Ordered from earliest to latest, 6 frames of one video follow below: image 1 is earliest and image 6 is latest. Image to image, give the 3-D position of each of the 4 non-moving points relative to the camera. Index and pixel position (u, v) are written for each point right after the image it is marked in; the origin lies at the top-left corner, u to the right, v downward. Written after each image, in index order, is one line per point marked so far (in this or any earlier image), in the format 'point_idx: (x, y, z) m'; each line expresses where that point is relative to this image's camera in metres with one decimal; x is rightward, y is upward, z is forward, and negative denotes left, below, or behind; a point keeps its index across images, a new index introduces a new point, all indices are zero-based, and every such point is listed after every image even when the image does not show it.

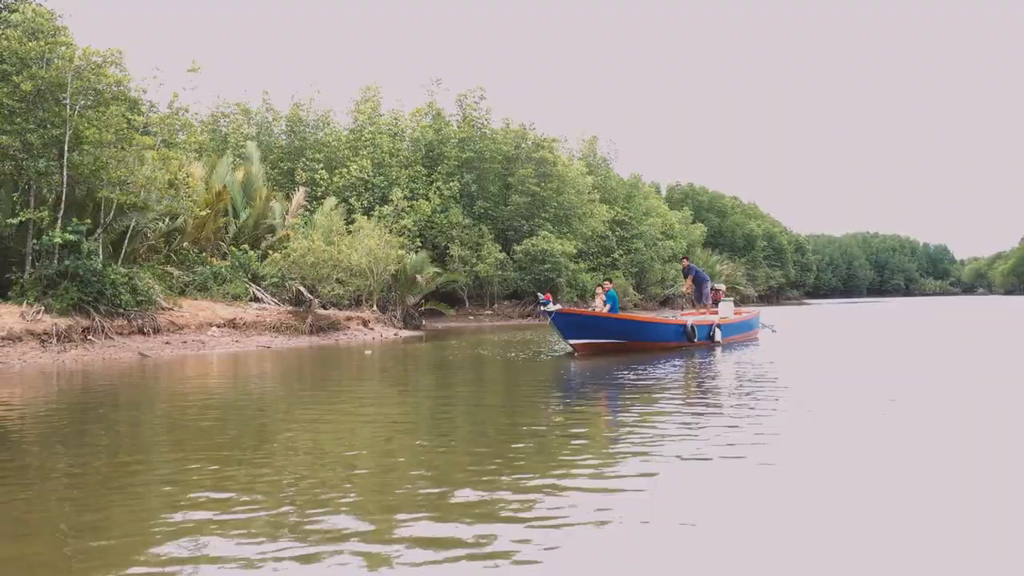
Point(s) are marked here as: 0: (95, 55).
0: (-8.2, +4.6, +16.8) m
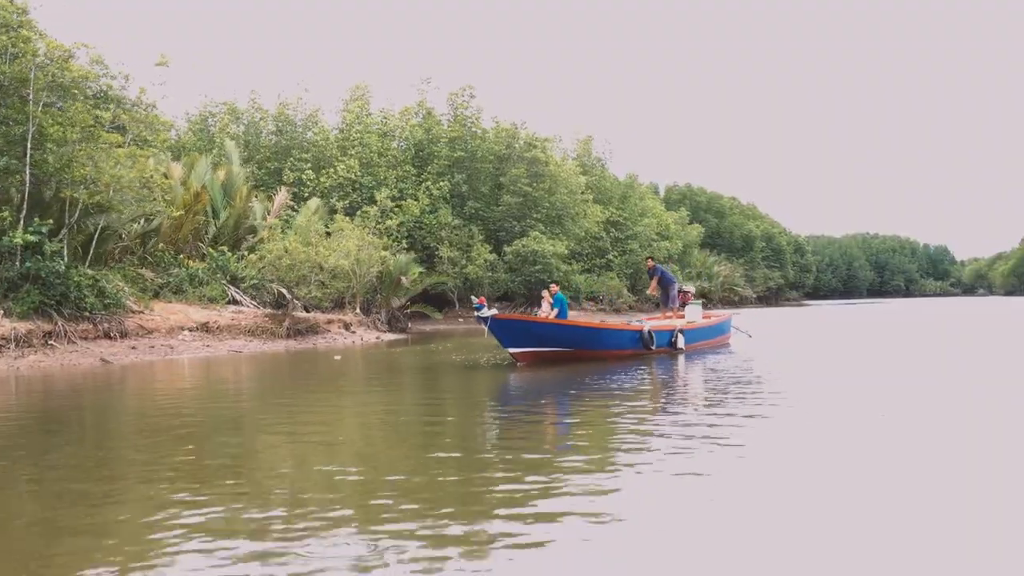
0: (-8.6, +4.5, +16.2) m
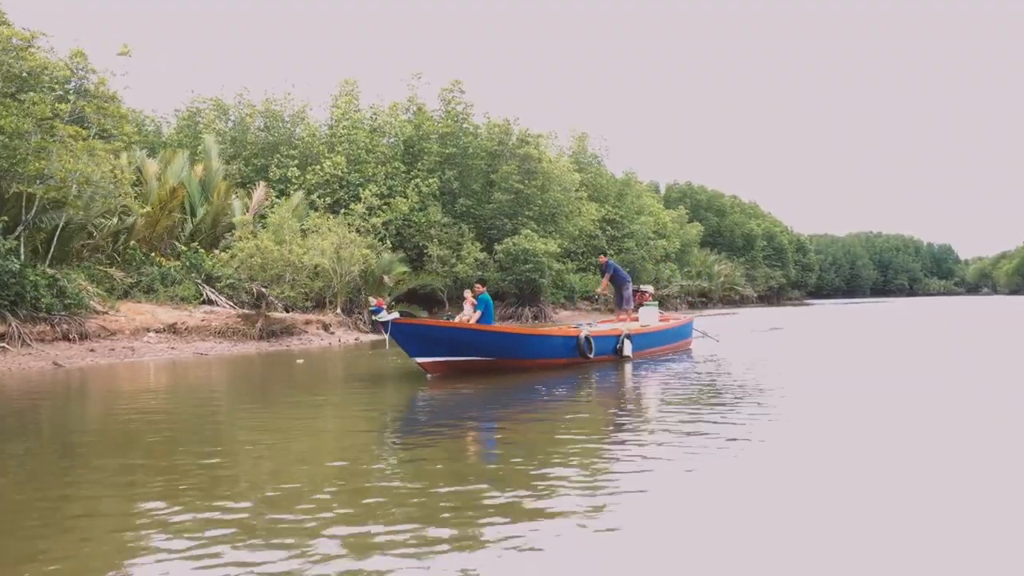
0: (-9.1, +4.5, +15.6) m
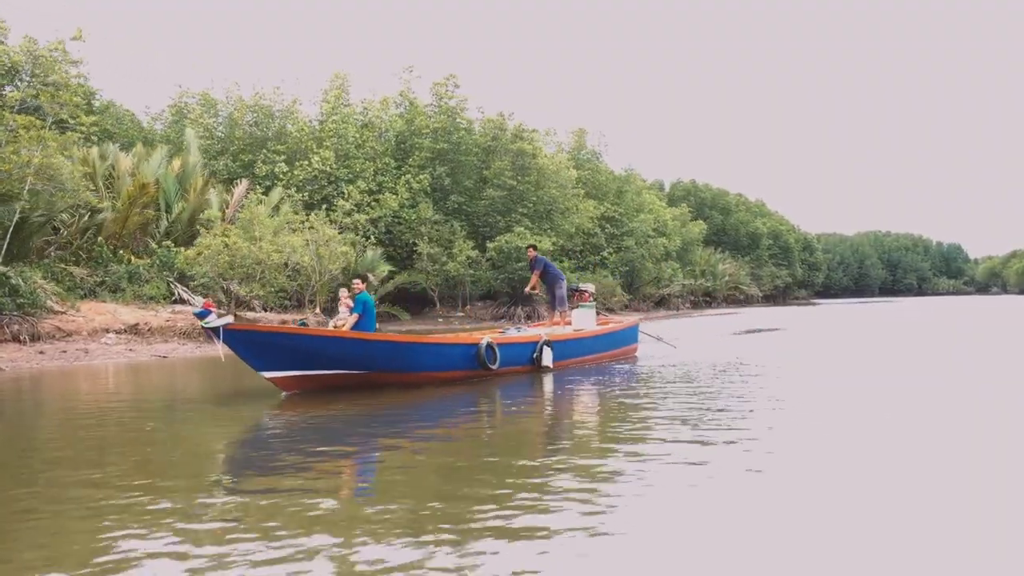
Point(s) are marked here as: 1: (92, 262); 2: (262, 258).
0: (-9.5, +4.6, +14.8) m
1: (-9.6, +0.6, +19.5) m
2: (-5.7, +0.7, +19.9) m
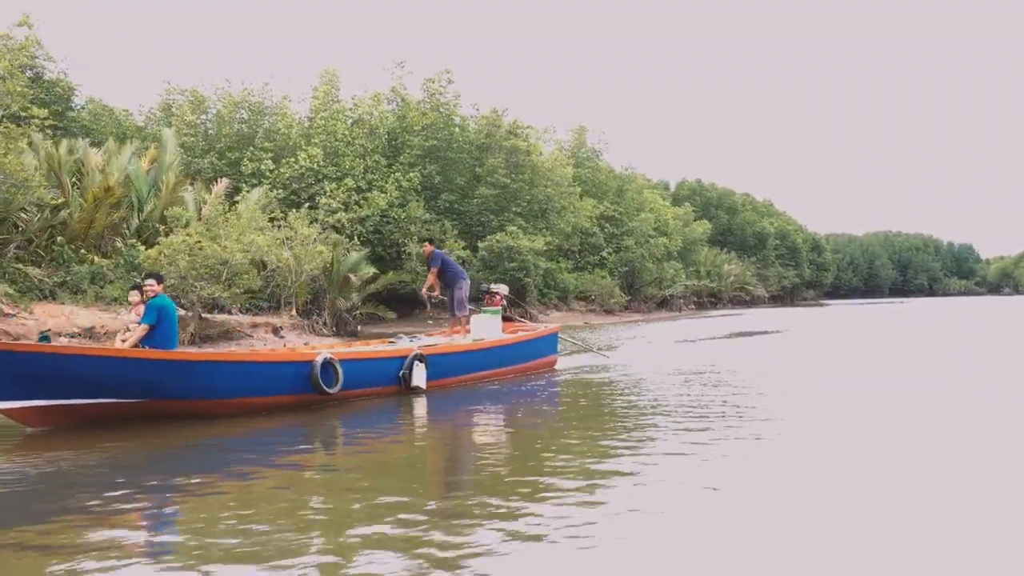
0: (-10.0, +4.5, +14.0) m
1: (-10.0, +0.6, +18.7) m
2: (-6.1, +0.6, +19.1) m
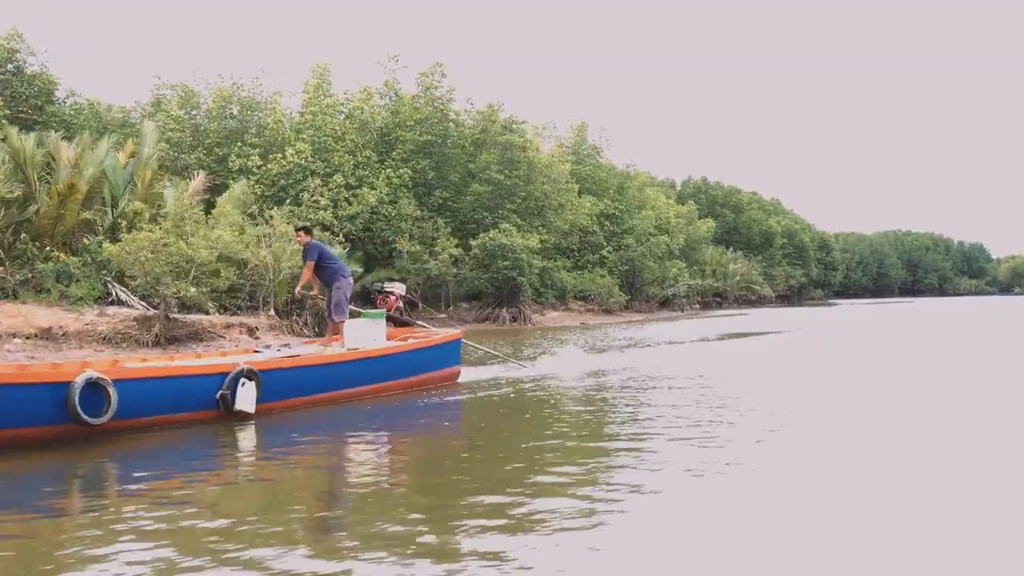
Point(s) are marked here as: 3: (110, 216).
0: (-10.4, +4.6, +13.3) m
1: (-10.4, +0.6, +18.0) m
2: (-6.5, +0.7, +18.3) m
3: (-9.5, +1.7, +20.2) m
